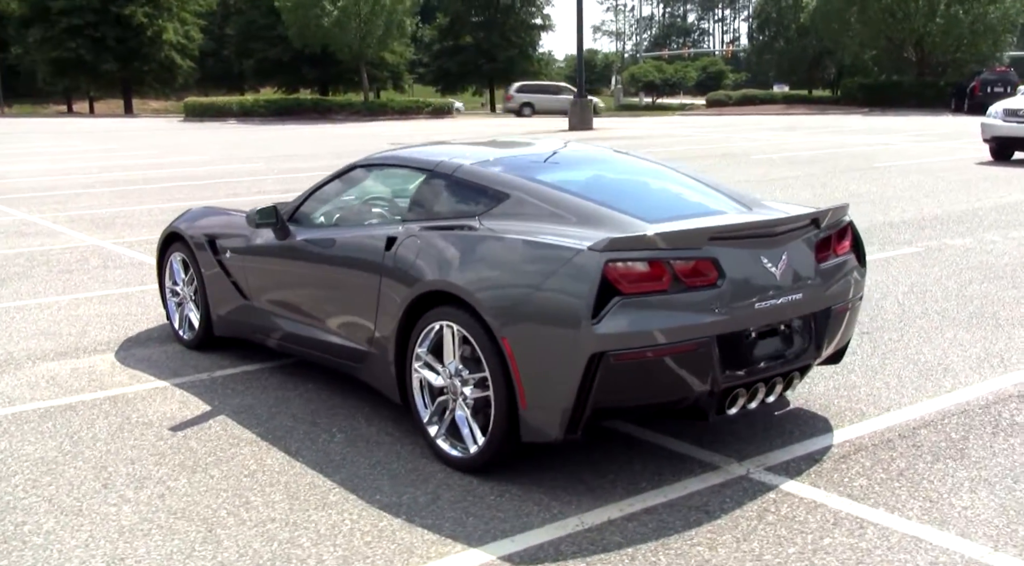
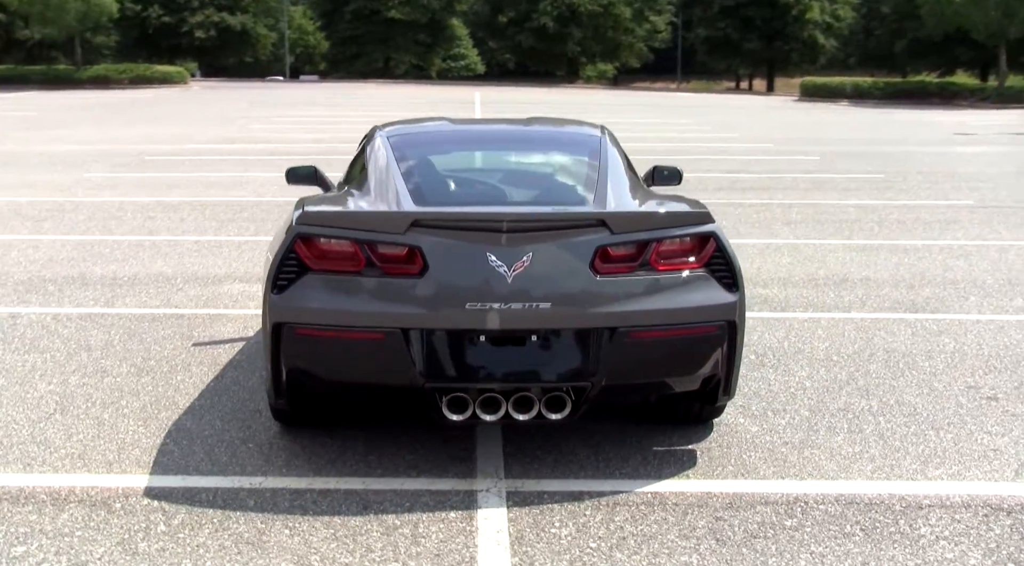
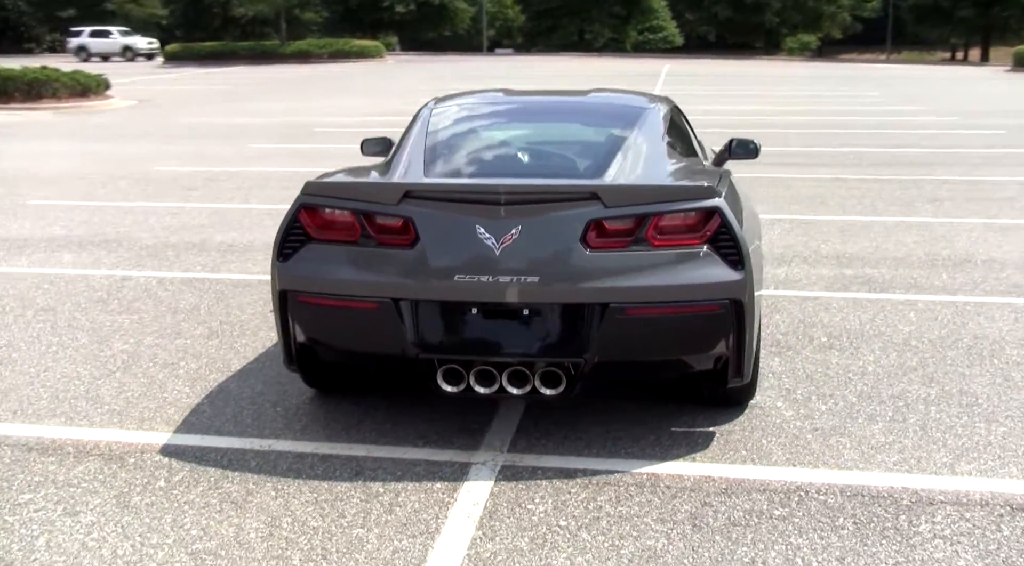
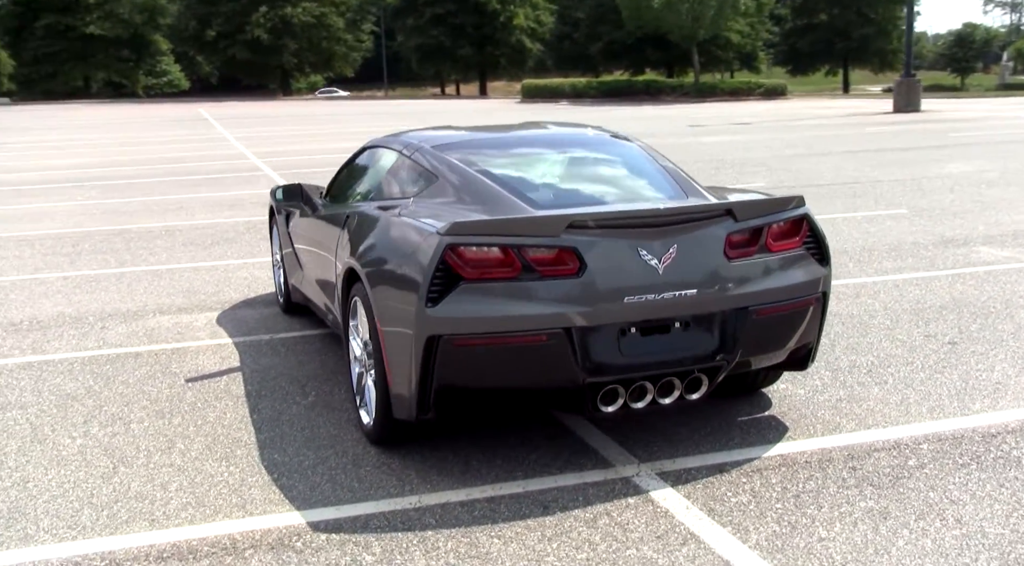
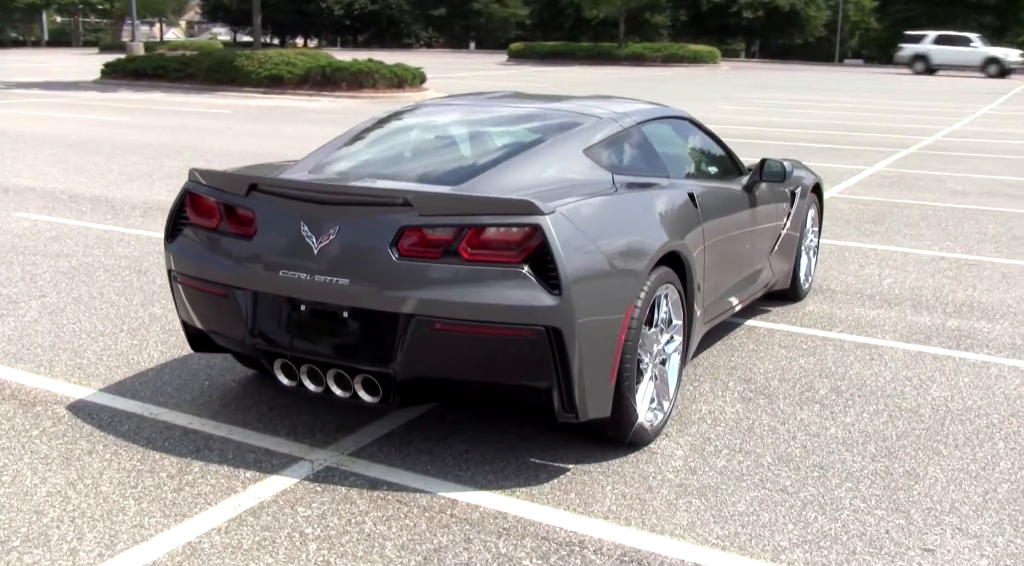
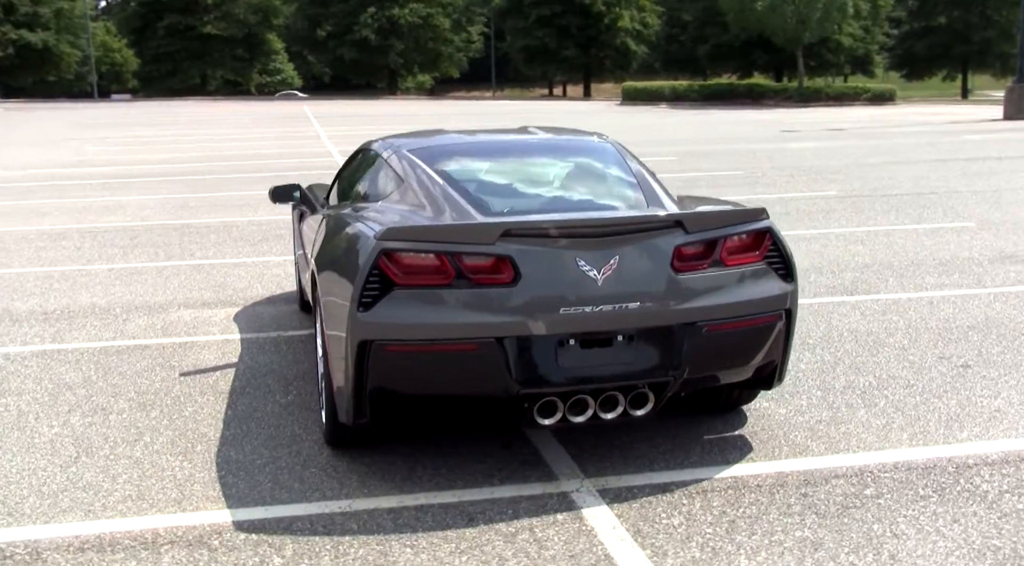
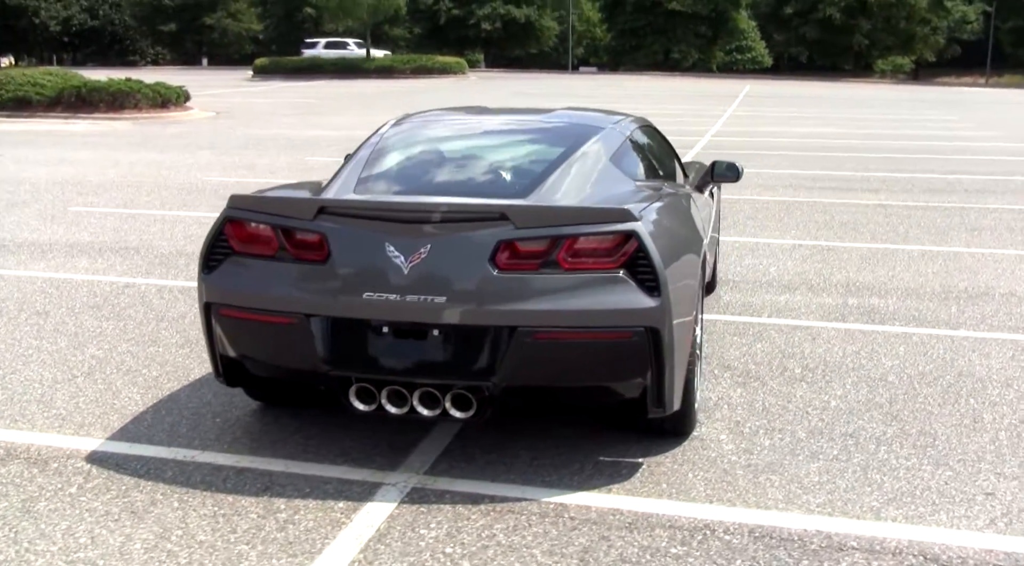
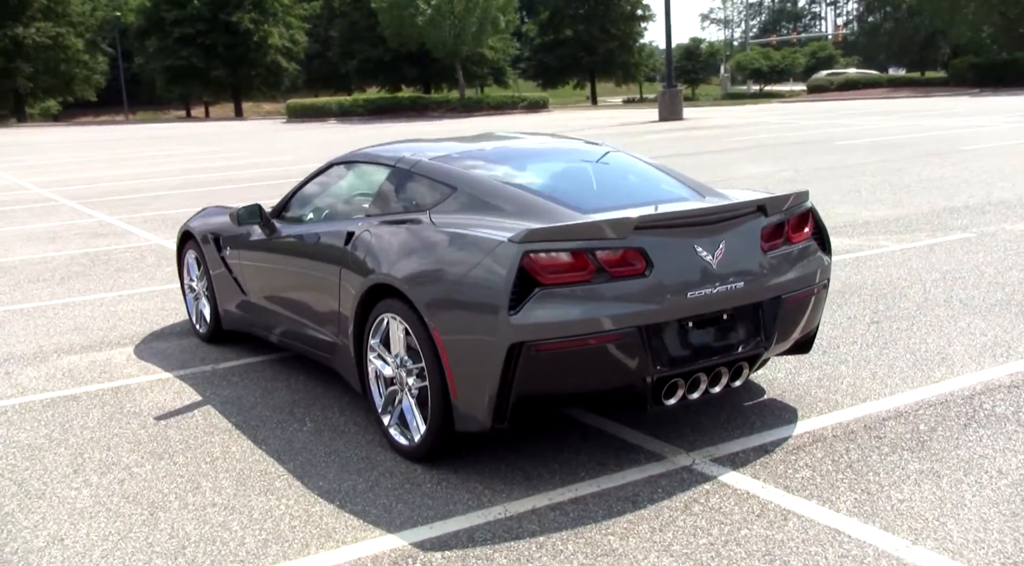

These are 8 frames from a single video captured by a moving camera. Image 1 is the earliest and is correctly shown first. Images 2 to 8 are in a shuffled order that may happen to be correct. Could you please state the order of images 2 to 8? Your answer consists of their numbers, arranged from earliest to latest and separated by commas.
8, 4, 6, 2, 3, 7, 5
